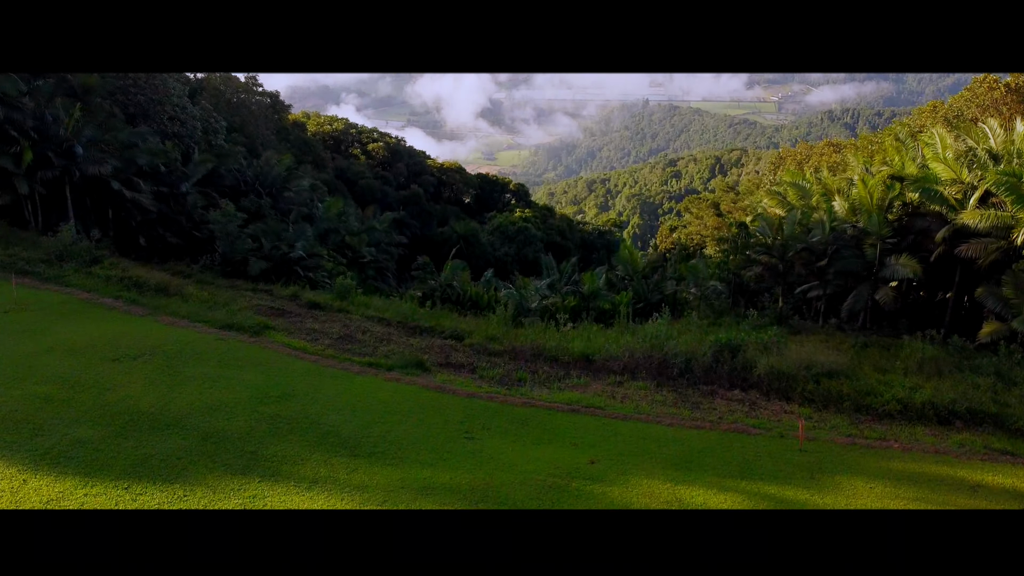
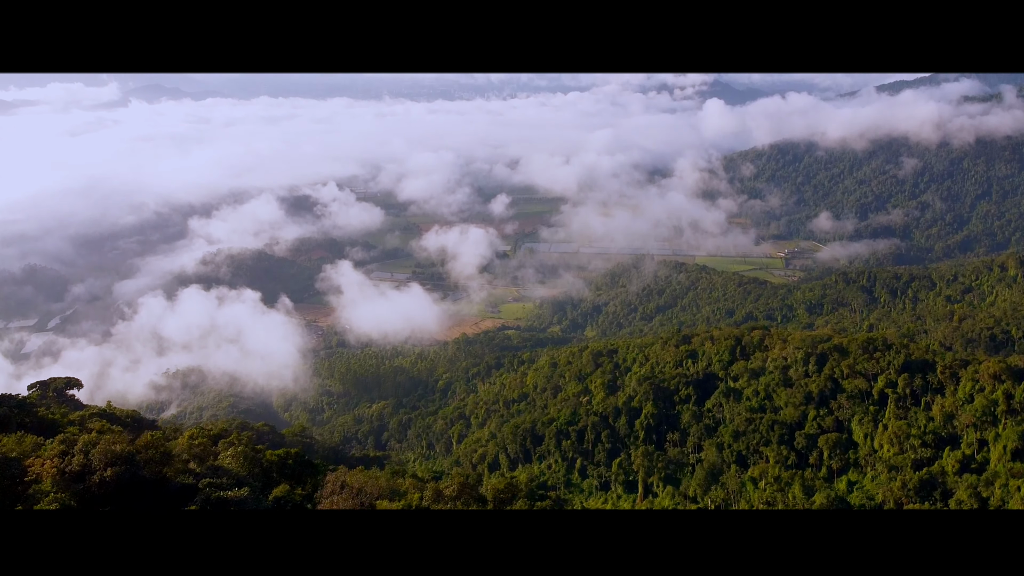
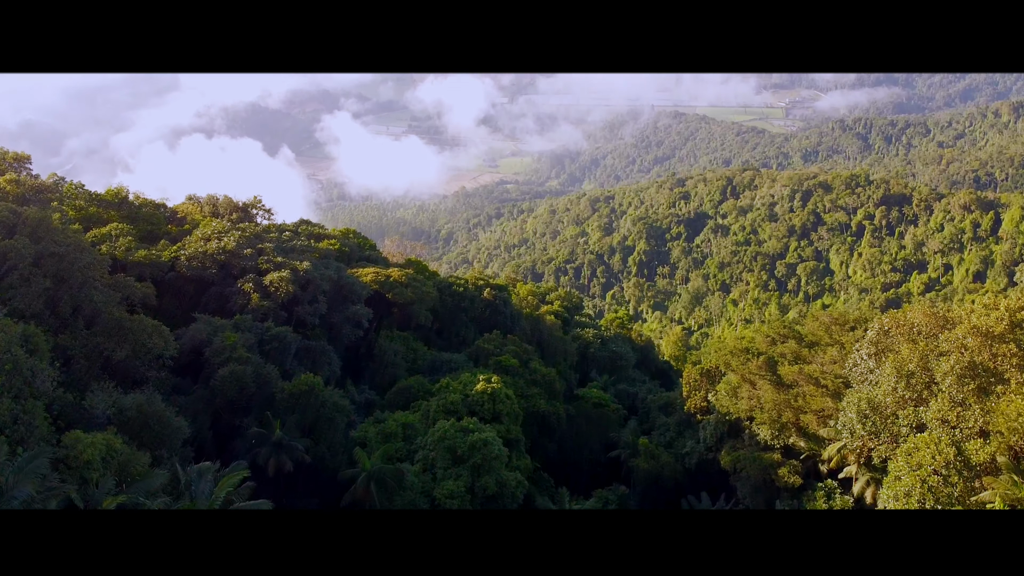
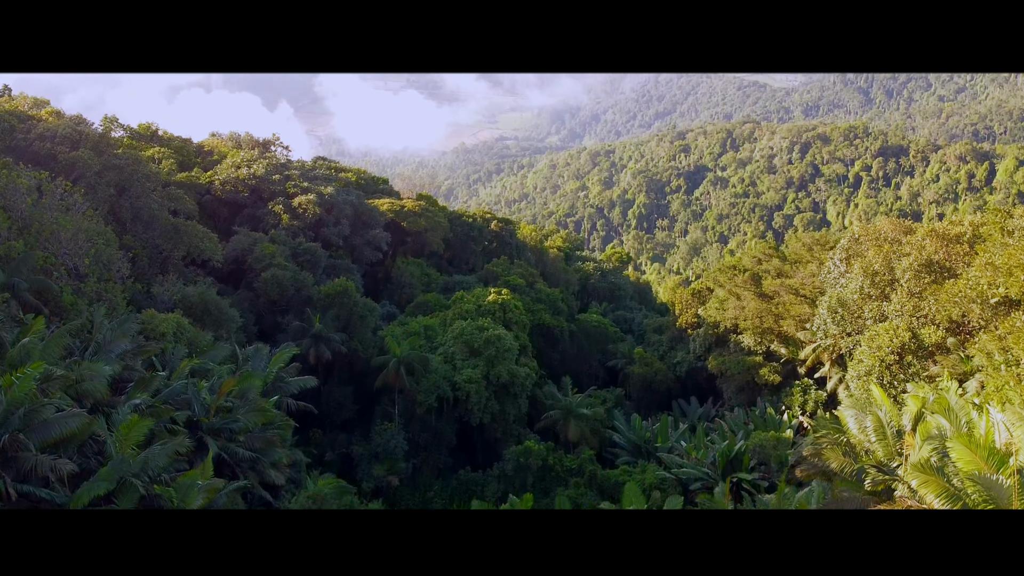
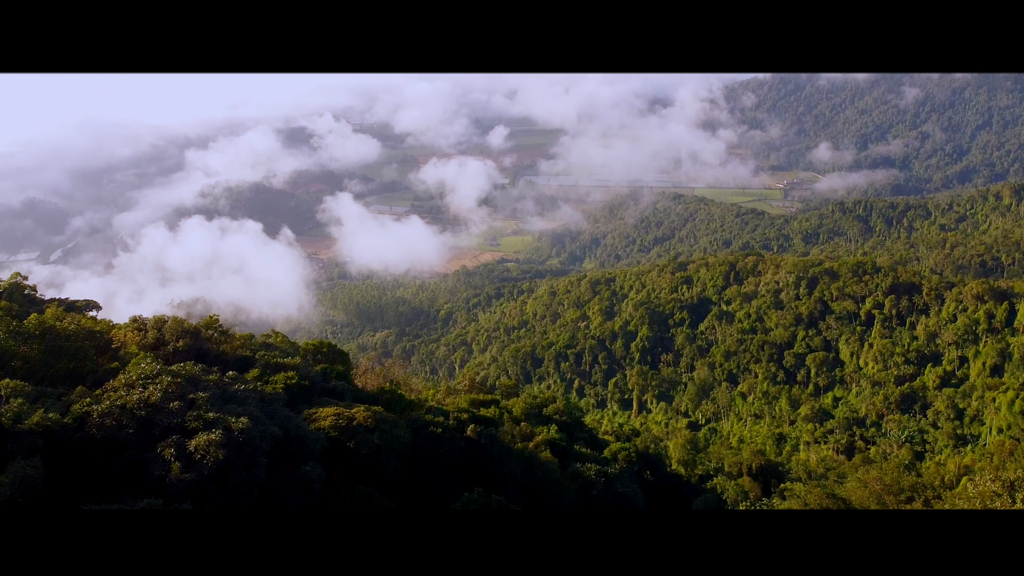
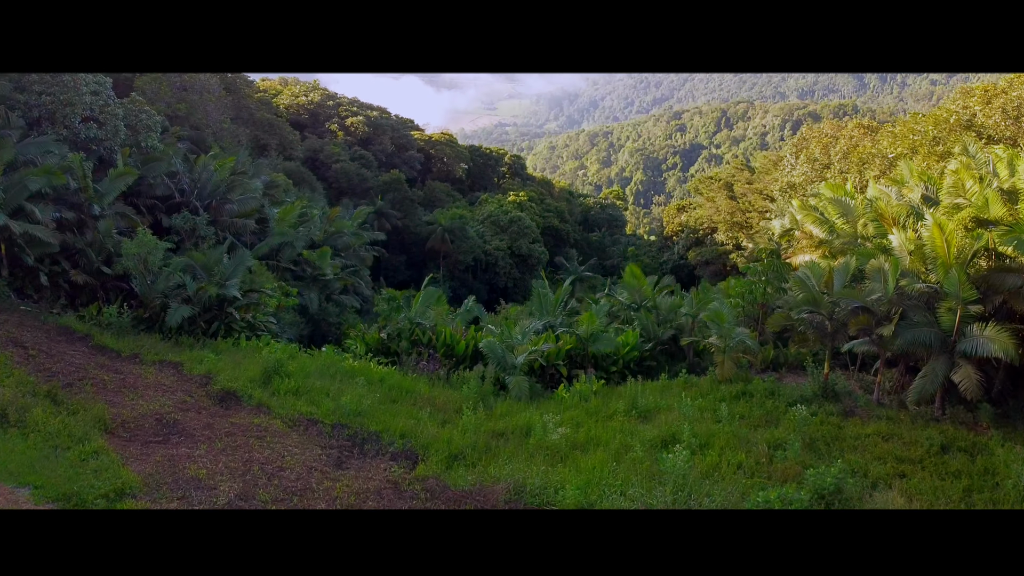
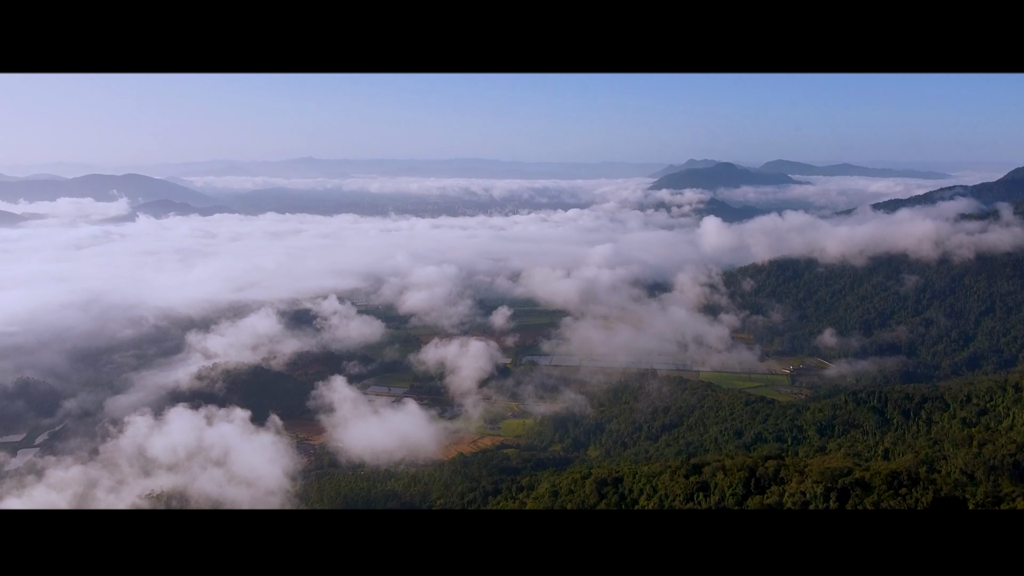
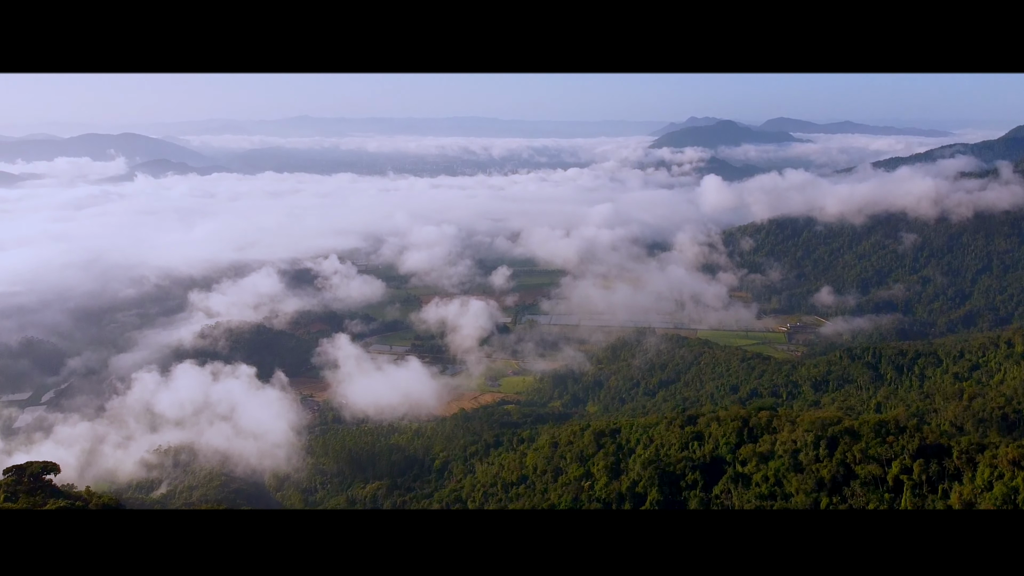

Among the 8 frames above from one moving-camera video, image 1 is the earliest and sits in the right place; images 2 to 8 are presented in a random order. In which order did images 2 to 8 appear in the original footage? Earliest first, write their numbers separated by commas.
6, 4, 3, 5, 2, 8, 7
